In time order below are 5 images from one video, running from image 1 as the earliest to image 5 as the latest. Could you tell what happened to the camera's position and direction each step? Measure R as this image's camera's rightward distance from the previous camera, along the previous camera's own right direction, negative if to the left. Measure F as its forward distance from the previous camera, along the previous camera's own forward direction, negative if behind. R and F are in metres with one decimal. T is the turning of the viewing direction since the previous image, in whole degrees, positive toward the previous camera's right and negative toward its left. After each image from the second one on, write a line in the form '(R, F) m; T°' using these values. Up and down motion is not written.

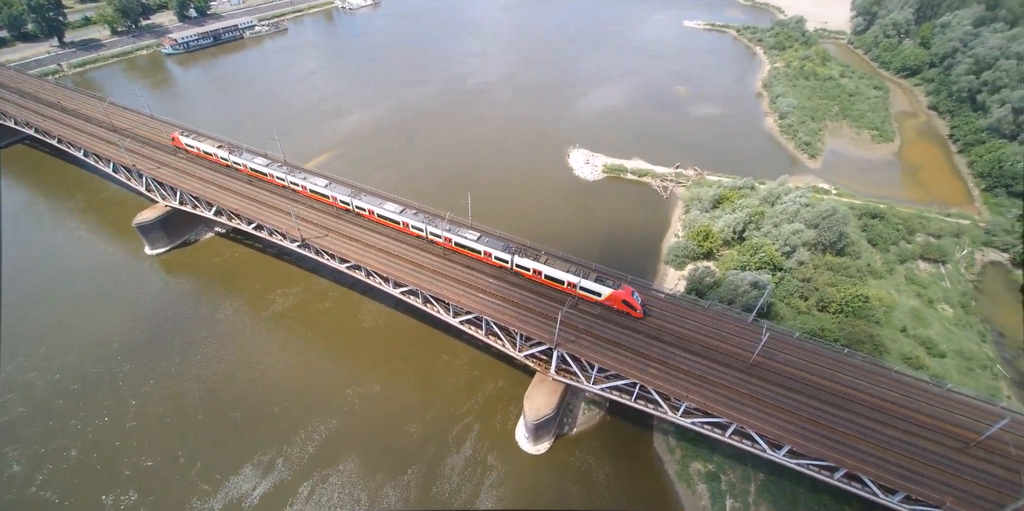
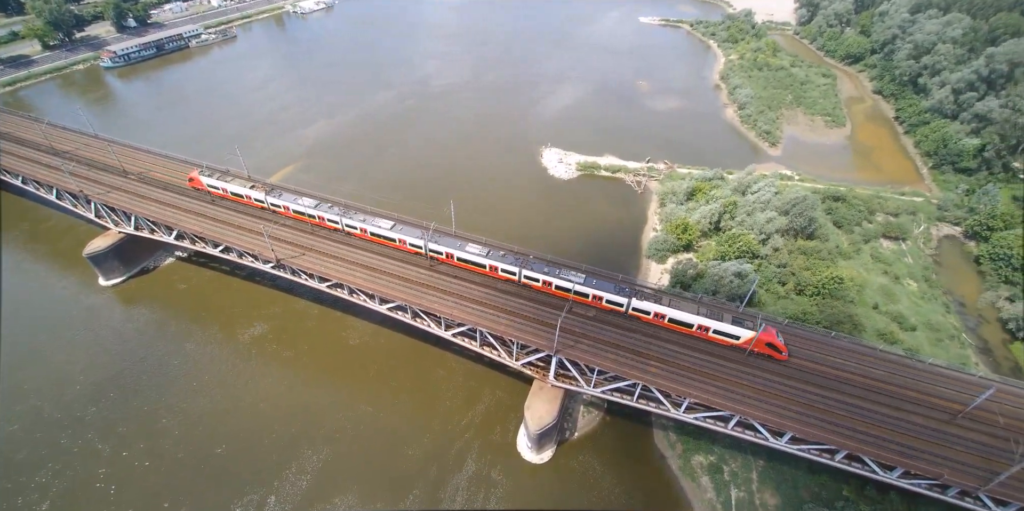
(-1.9, +1.3) m; +4°
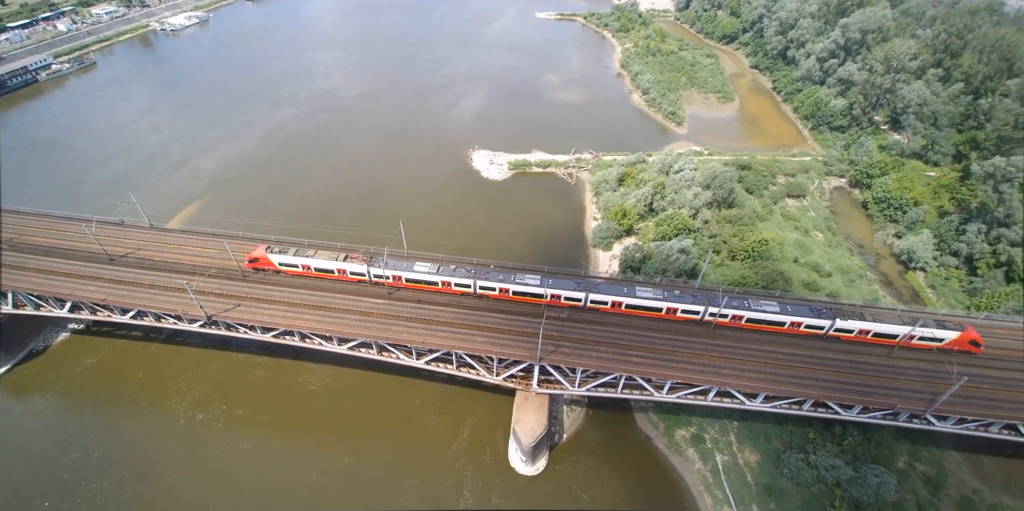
(-3.3, +1.7) m; +10°
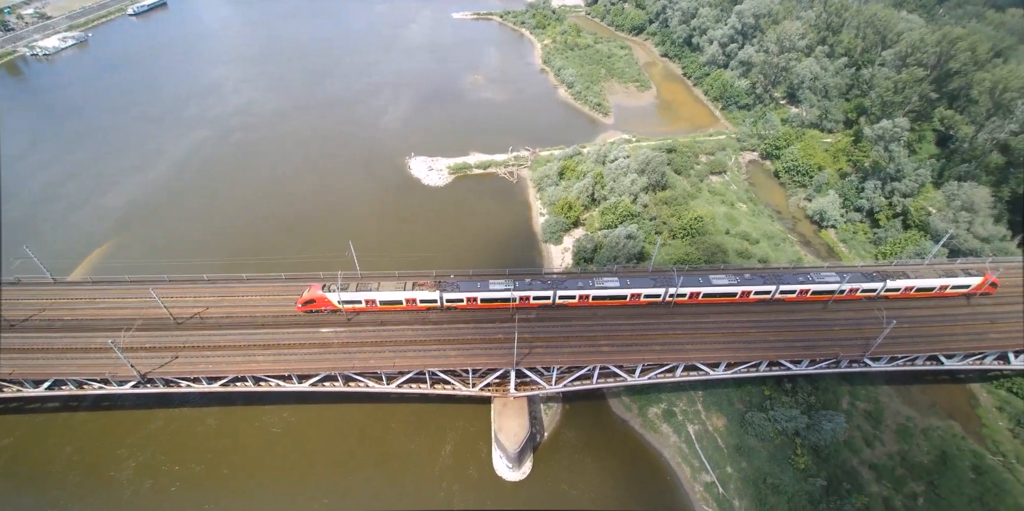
(-1.9, +0.6) m; +8°
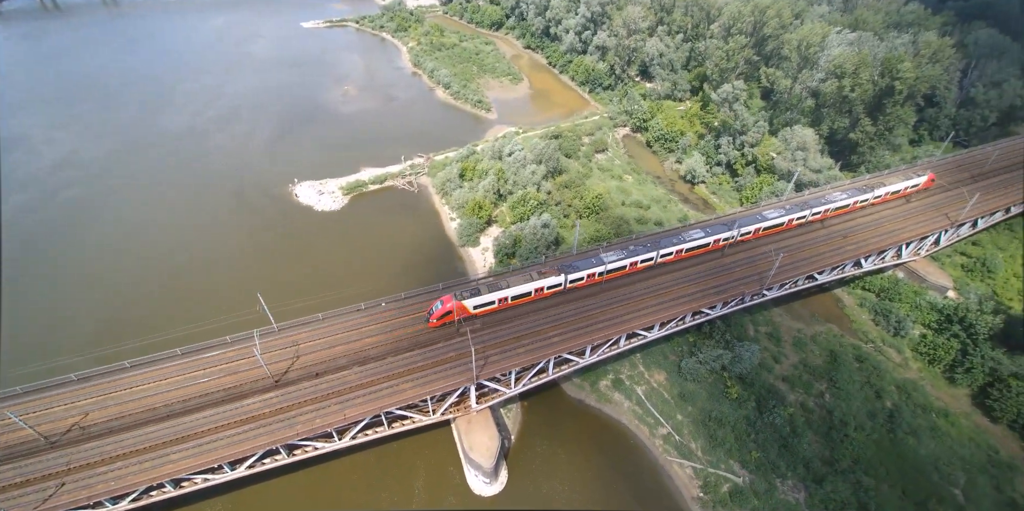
(-2.9, +0.8) m; +13°
